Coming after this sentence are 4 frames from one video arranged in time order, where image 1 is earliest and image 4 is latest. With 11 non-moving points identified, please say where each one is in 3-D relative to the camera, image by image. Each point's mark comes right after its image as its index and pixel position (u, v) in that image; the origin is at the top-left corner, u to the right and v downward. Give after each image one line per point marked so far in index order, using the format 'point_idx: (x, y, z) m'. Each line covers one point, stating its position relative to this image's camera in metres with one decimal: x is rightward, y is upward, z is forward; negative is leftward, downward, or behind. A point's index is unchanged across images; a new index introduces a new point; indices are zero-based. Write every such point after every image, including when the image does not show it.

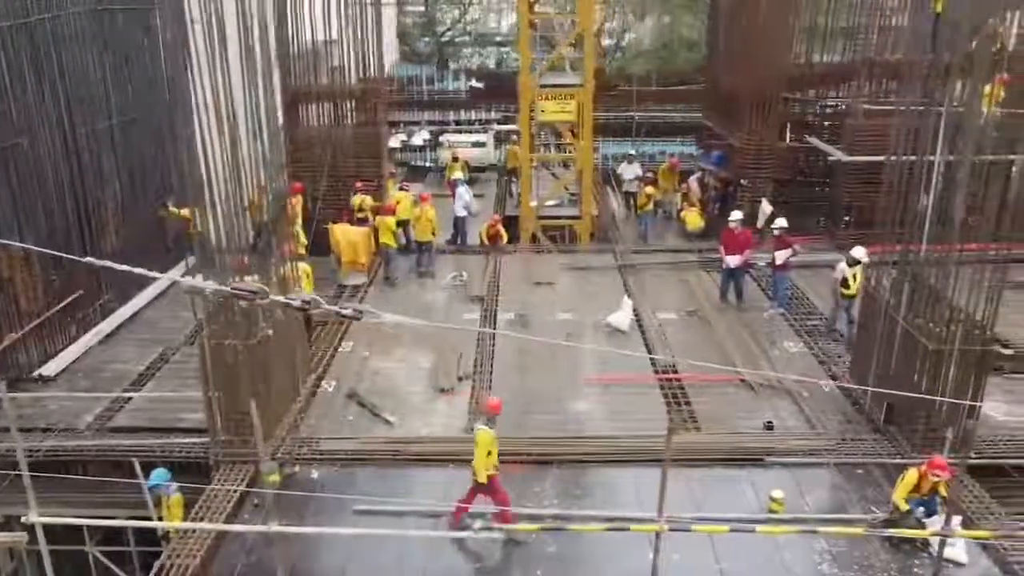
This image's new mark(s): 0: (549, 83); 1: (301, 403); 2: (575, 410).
0: (+0.6, +3.6, +13.6) m
1: (-2.3, -1.2, +8.3) m
2: (+0.7, -1.3, +8.5) m
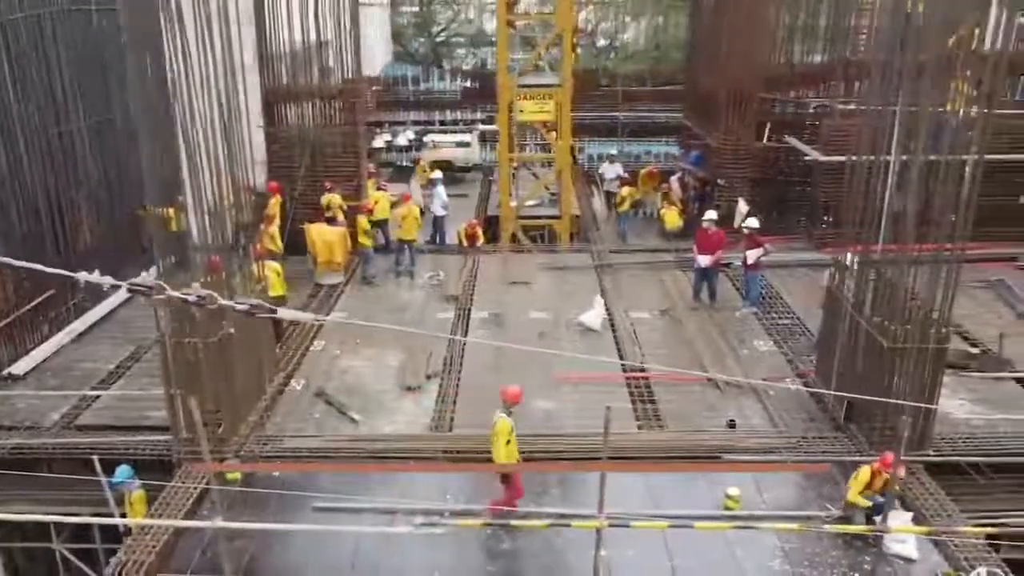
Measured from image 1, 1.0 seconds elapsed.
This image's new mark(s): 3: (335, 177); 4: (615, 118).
0: (+0.2, +3.6, +13.6) m
1: (-2.7, -1.2, +8.3) m
2: (+0.3, -1.3, +8.5) m
3: (-3.1, +1.9, +13.5) m
4: (+2.6, +4.3, +19.7) m
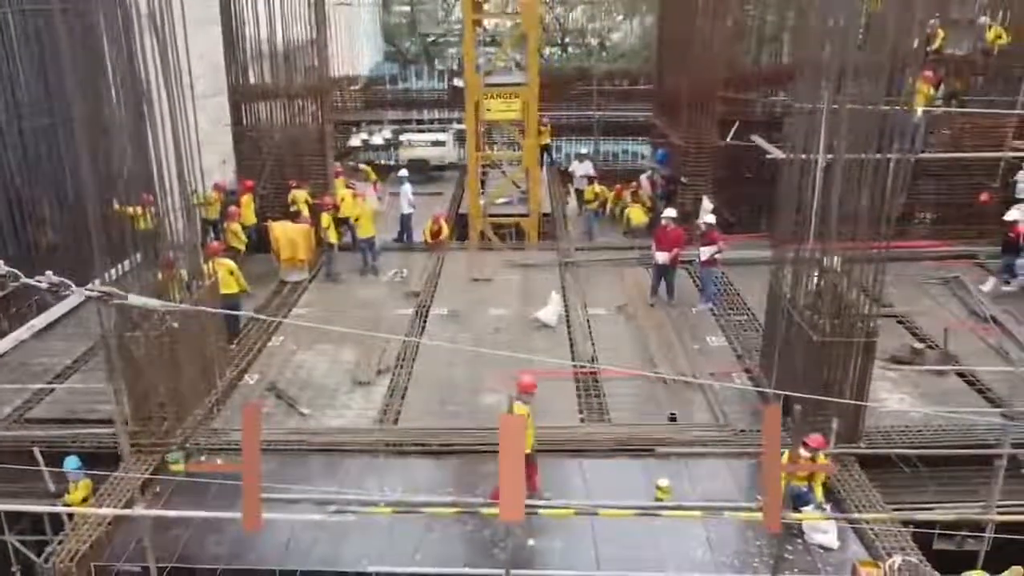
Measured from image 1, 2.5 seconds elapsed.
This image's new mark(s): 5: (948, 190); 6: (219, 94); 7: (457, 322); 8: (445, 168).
0: (-0.3, +3.7, +13.7) m
1: (-3.2, -1.2, +8.5) m
2: (-0.3, -1.3, +8.6) m
3: (-3.7, +2.0, +13.6) m
4: (+2.0, +4.4, +19.9) m
5: (+7.3, +1.6, +12.8) m
6: (-5.0, +3.4, +13.3) m
7: (-0.8, -0.5, +10.6) m
8: (-1.6, +2.9, +18.5) m
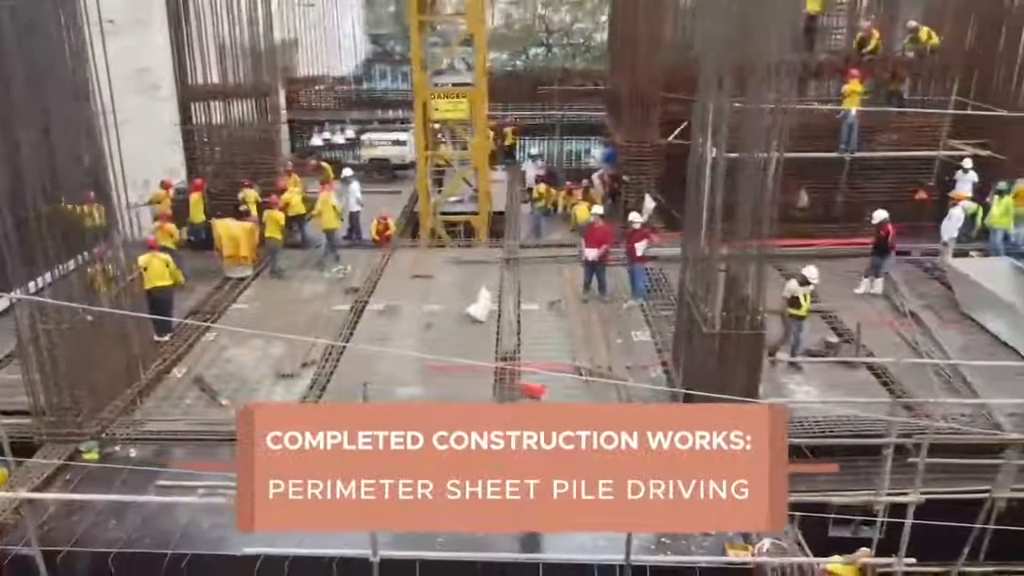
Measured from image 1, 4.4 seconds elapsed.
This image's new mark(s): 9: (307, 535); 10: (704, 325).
0: (-1.3, +3.7, +14.0) m
1: (-4.2, -1.1, +8.7) m
2: (-1.2, -1.2, +8.9) m
3: (-4.7, +2.0, +13.9) m
4: (+1.1, +4.4, +20.1) m
5: (+6.4, +1.7, +13.0) m
6: (-6.0, +3.4, +13.5) m
7: (-1.7, -0.4, +10.8) m
8: (-2.5, +2.9, +18.7) m
9: (-1.7, -2.1, +6.6) m
10: (+2.0, -0.4, +7.7) m
